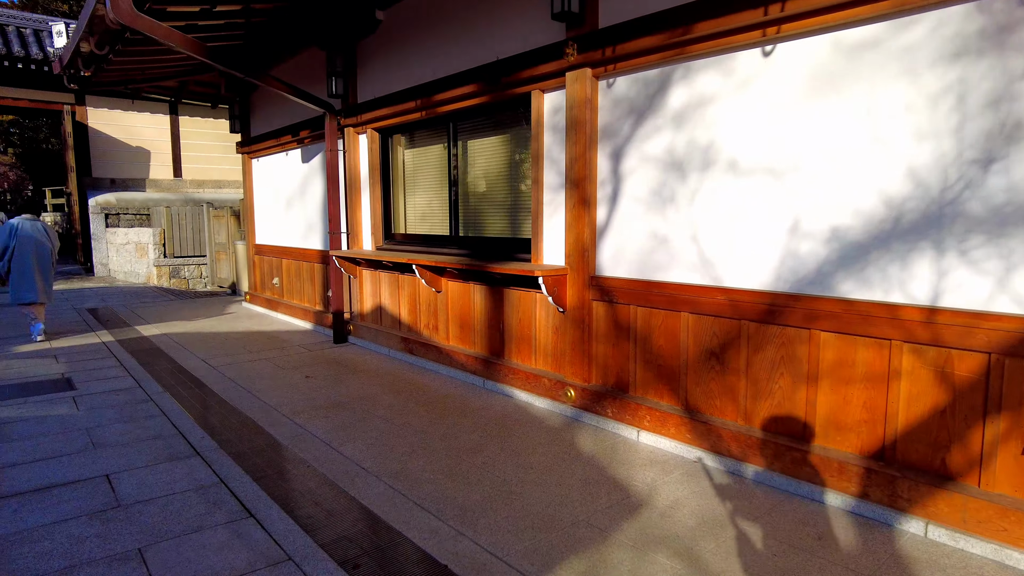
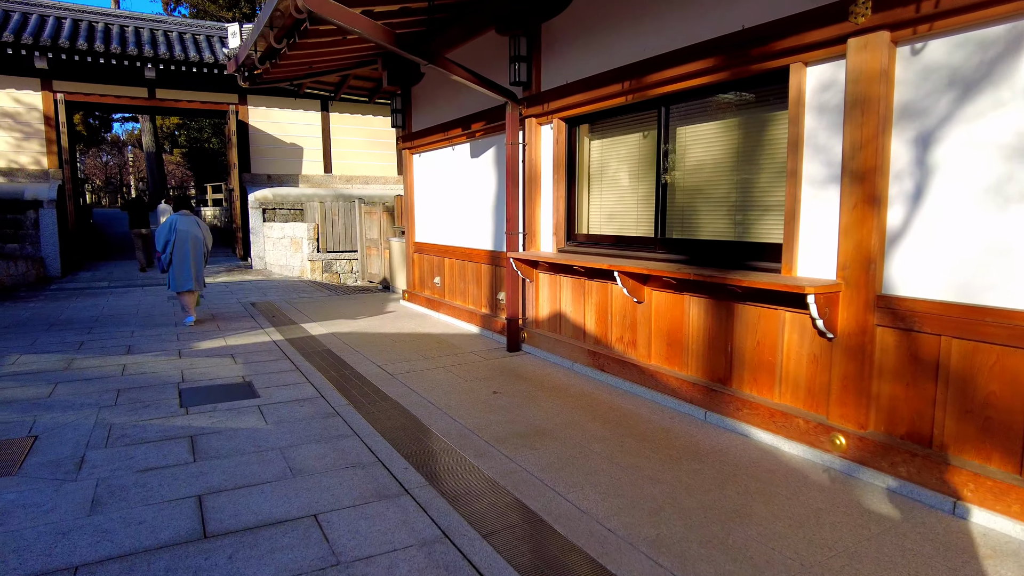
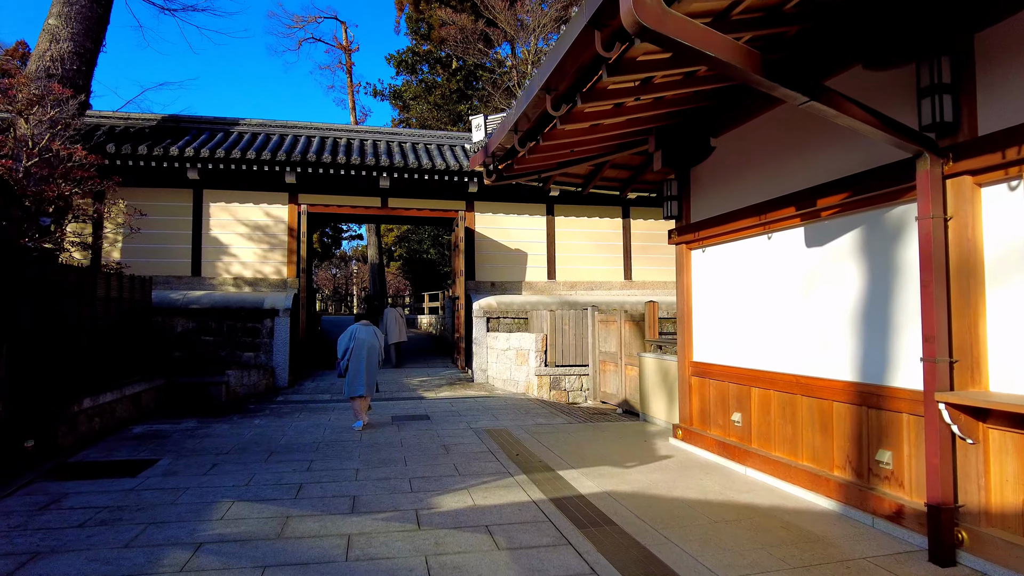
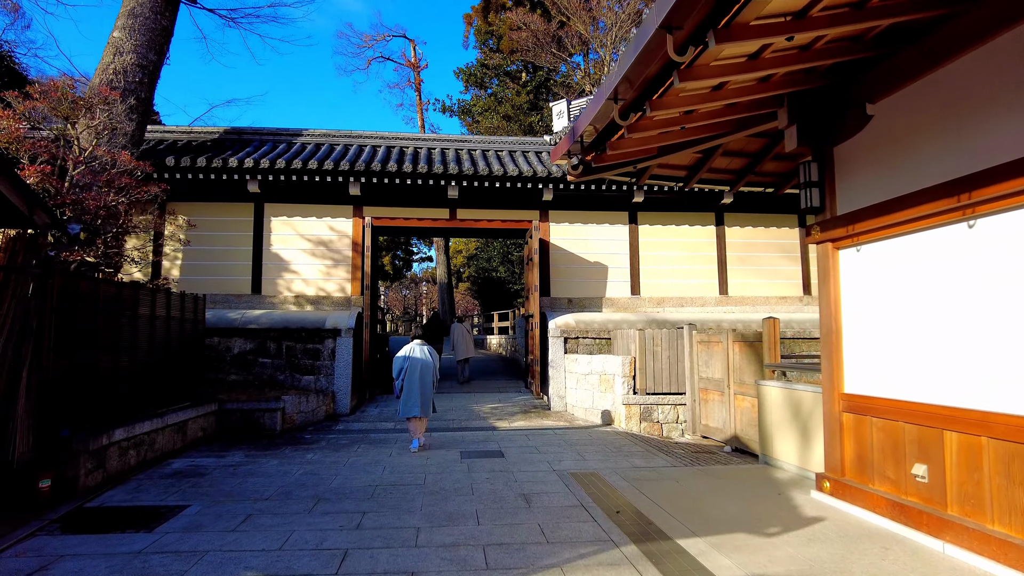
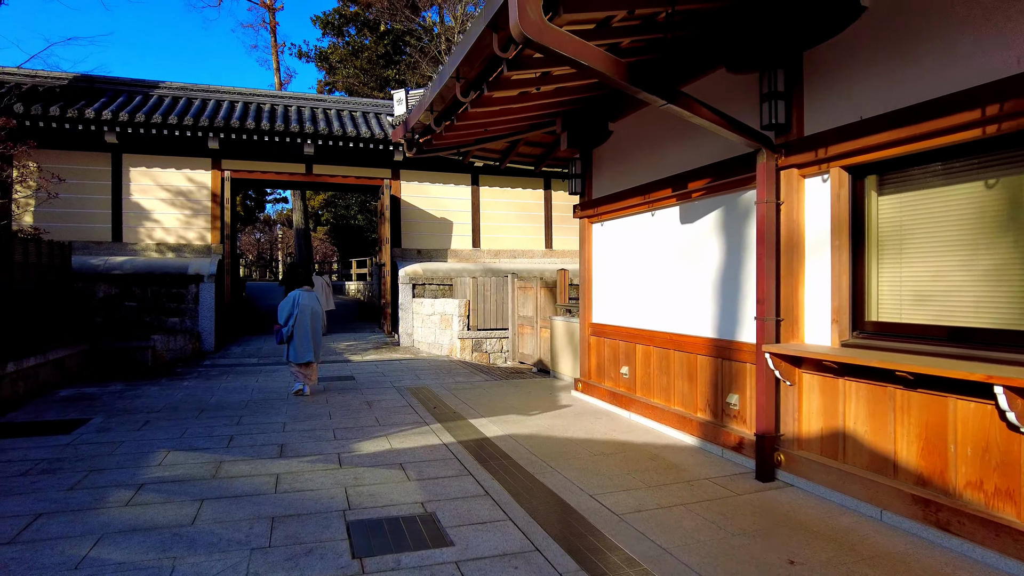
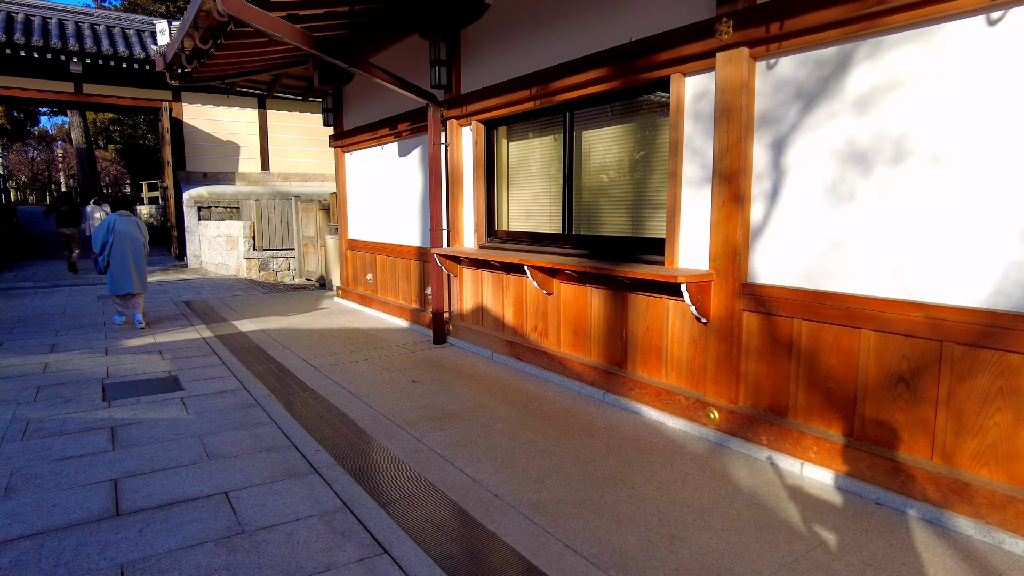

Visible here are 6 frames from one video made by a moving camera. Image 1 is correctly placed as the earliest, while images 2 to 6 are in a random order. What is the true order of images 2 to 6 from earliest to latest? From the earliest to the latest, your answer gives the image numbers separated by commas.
6, 2, 5, 3, 4
